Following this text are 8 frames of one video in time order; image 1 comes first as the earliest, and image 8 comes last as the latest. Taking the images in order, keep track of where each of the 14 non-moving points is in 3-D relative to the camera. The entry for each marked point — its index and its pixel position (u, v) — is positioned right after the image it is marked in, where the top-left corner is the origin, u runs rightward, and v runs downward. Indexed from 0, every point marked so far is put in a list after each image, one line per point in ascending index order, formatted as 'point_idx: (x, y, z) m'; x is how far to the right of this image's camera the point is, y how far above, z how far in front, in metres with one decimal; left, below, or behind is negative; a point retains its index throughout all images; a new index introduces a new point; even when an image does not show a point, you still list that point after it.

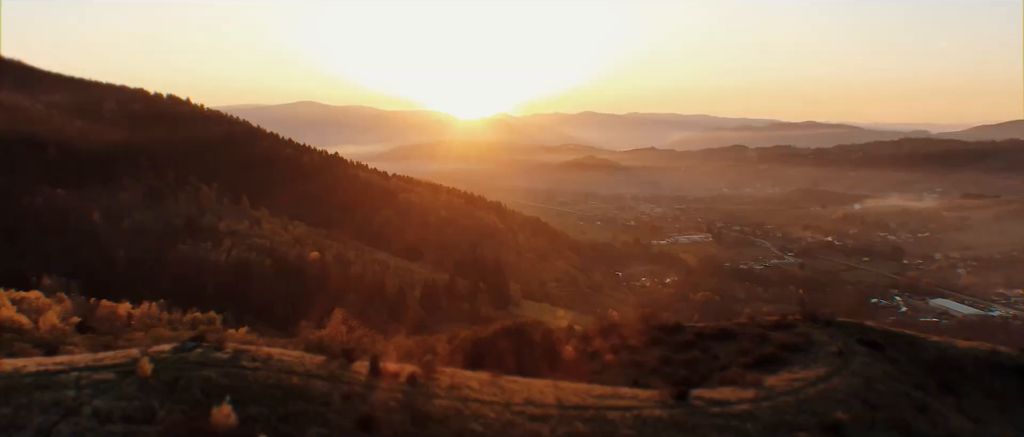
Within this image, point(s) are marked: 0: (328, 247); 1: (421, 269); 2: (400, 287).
0: (-3.4, -0.5, +17.0) m
1: (-1.9, -1.0, +18.5) m
2: (-1.8, -1.1, +15.2) m
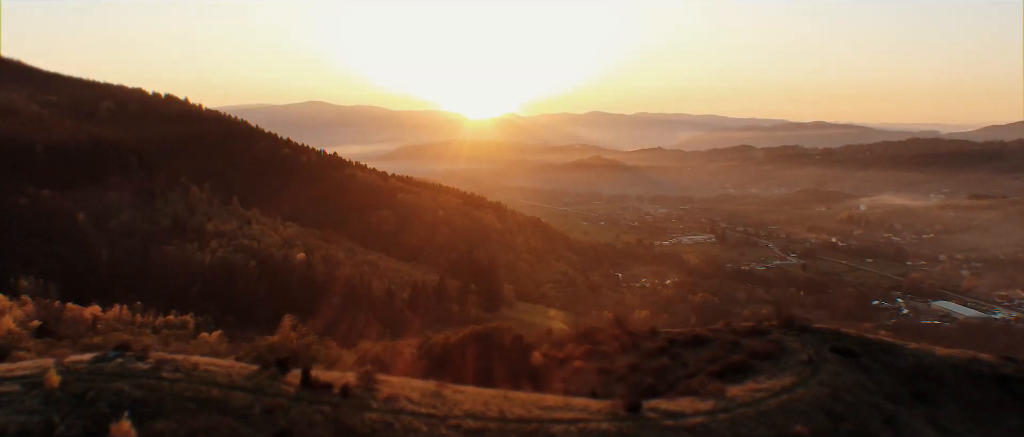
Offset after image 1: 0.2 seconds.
0: (-3.5, -0.5, +16.8) m
1: (-2.0, -1.0, +18.3) m
2: (-2.0, -1.2, +15.0) m
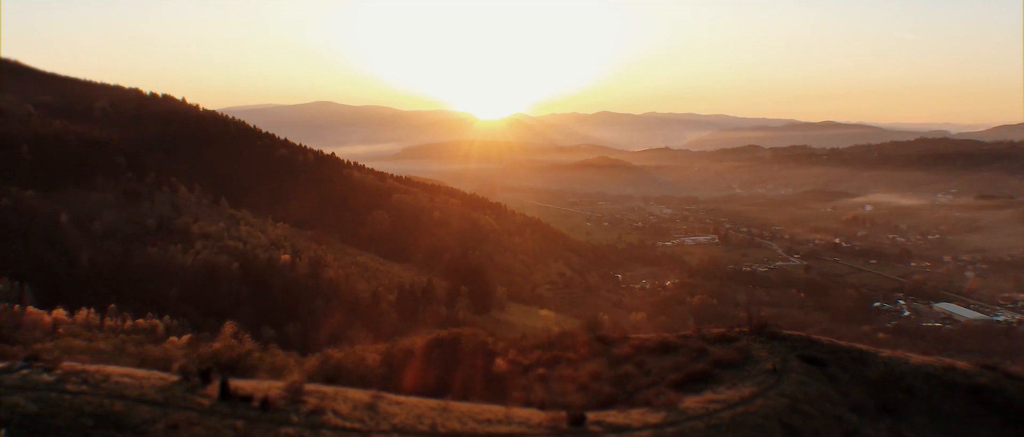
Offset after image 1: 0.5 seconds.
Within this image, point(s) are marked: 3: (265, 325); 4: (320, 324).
0: (-3.7, -0.6, +16.7) m
1: (-2.2, -1.1, +18.2) m
2: (-2.2, -1.2, +14.9) m
3: (-3.3, -1.4, +12.3) m
4: (-2.6, -1.5, +12.7) m
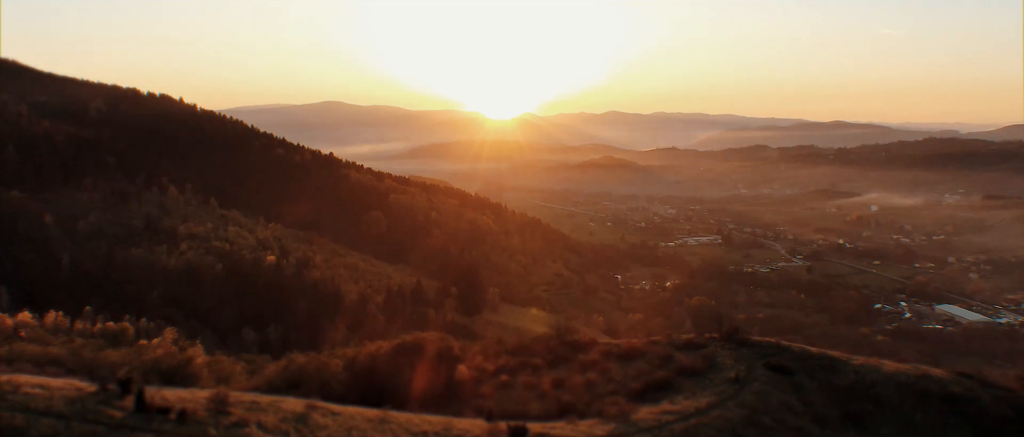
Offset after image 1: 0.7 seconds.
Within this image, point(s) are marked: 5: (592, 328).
0: (-3.9, -0.6, +16.5) m
1: (-2.3, -1.1, +18.0) m
2: (-2.4, -1.2, +14.7) m
3: (-3.5, -1.4, +12.1) m
4: (-2.8, -1.5, +12.5) m
5: (+1.7, -2.4, +19.3) m
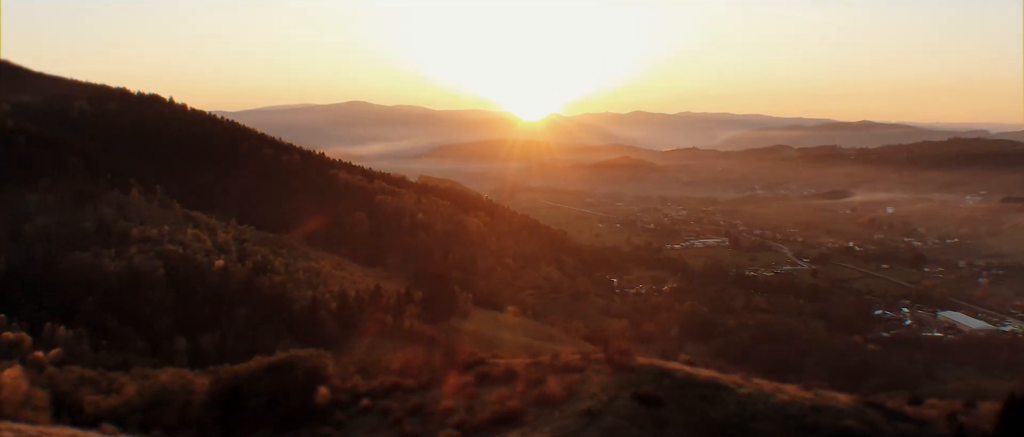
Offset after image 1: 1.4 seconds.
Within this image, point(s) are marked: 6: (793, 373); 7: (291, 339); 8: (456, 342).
0: (-4.4, -0.6, +16.1) m
1: (-2.8, -1.1, +17.5) m
2: (-3.0, -1.2, +14.2) m
3: (-4.2, -1.5, +11.7) m
4: (-3.5, -1.5, +12.1) m
5: (+1.2, -2.4, +18.7) m
6: (+5.5, -3.1, +18.1) m
7: (-3.0, -1.6, +12.6) m
8: (-0.9, -2.0, +14.4) m
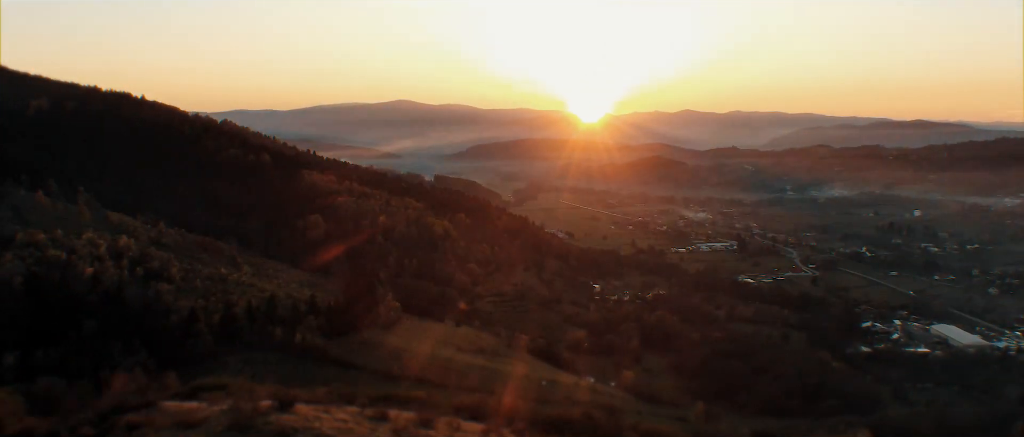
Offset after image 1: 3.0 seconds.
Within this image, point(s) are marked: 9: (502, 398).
0: (-5.8, -0.7, +15.3) m
1: (-4.2, -1.2, +16.6) m
2: (-4.5, -1.3, +13.3) m
3: (-5.8, -1.5, +10.9) m
4: (-5.2, -1.6, +11.2) m
5: (-0.1, -2.5, +17.6) m
6: (+4.2, -3.2, +16.7) m
7: (-4.6, -1.7, +11.7) m
8: (-2.4, -2.1, +13.4) m
9: (-0.1, -2.7, +13.5) m
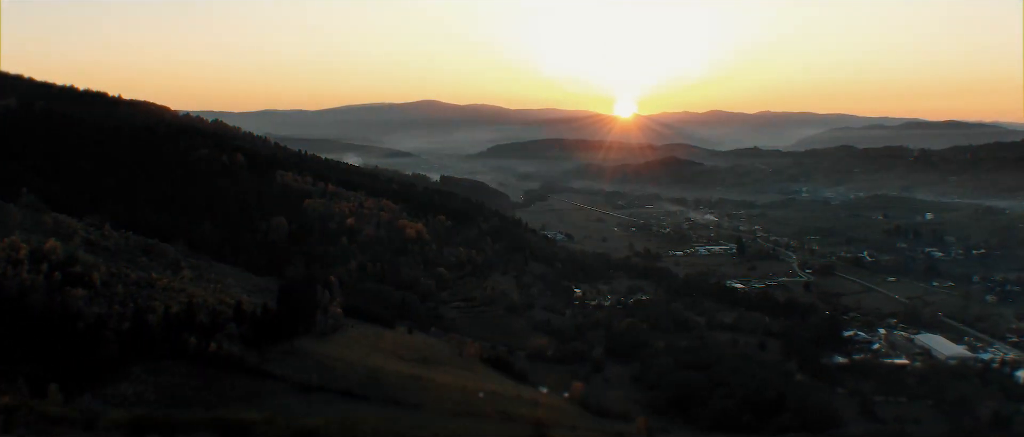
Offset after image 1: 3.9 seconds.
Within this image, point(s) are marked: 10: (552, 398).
0: (-6.8, -0.7, +14.8) m
1: (-5.1, -1.2, +16.1) m
2: (-5.6, -1.4, +12.9) m
3: (-7.0, -1.6, +10.4) m
4: (-6.3, -1.6, +10.8) m
5: (-1.0, -2.6, +17.0) m
6: (+3.2, -3.3, +16.0) m
7: (-5.7, -1.7, +11.2) m
8: (-3.4, -2.1, +12.9) m
9: (-1.2, -2.7, +12.9) m
10: (+0.7, -3.1, +16.0) m
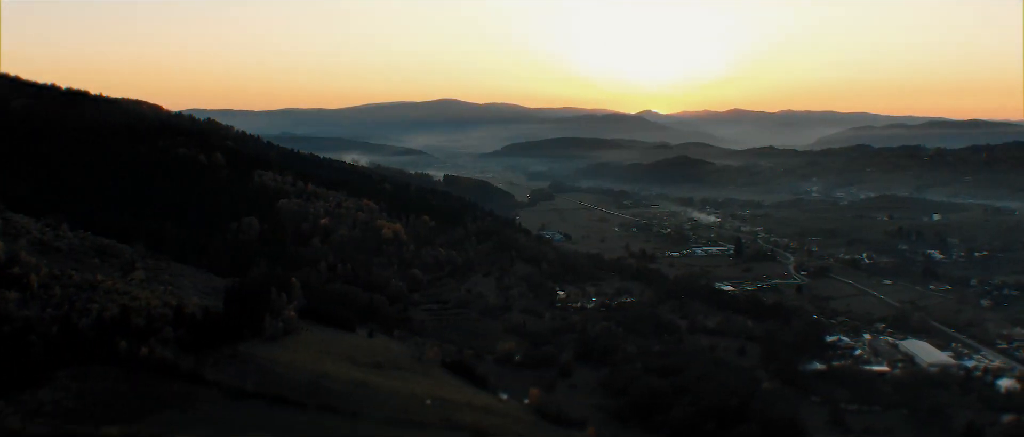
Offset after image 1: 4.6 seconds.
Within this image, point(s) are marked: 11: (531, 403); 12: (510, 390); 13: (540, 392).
0: (-7.6, -0.7, +14.6) m
1: (-5.9, -1.3, +15.8) m
2: (-6.4, -1.4, +12.6) m
3: (-7.9, -1.6, +10.2) m
4: (-7.2, -1.7, +10.5) m
5: (-1.8, -2.6, +16.6) m
6: (+2.4, -3.3, +15.5) m
7: (-6.6, -1.7, +10.9) m
8: (-4.3, -2.2, +12.5) m
9: (-2.1, -2.8, +12.5) m
10: (-0.1, -3.1, +15.5) m
11: (+0.3, -3.2, +15.9) m
12: (0.0, -3.1, +16.8) m
13: (+0.5, -3.1, +16.2) m
